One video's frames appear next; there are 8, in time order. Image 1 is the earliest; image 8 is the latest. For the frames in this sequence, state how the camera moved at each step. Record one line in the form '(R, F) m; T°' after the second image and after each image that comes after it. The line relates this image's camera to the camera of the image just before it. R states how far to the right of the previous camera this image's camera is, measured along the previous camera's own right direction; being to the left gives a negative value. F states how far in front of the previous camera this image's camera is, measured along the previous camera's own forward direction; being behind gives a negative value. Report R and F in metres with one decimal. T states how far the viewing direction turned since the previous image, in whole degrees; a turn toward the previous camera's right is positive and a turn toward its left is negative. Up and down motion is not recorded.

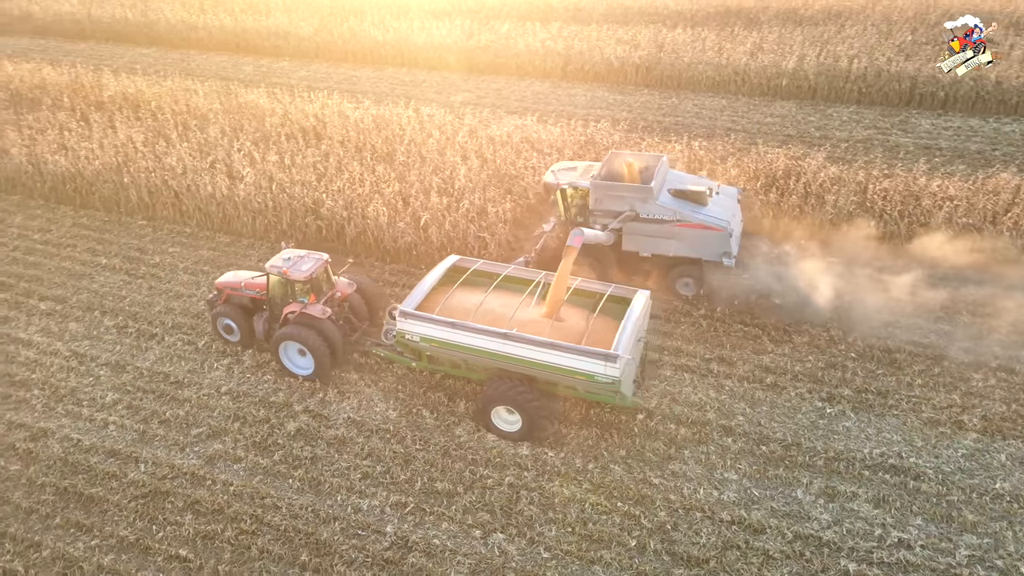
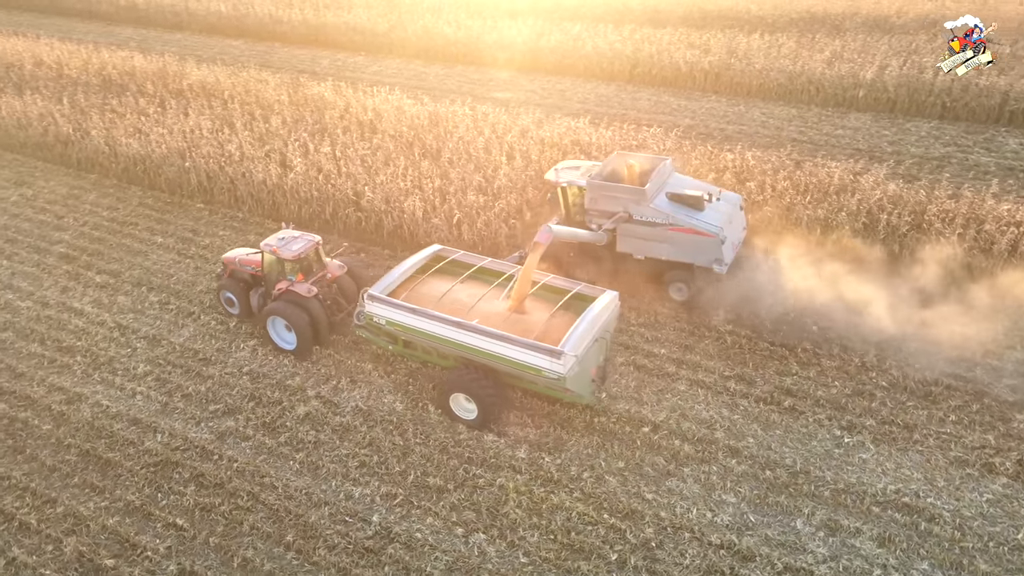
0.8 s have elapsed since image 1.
(+0.7, +0.1) m; -6°
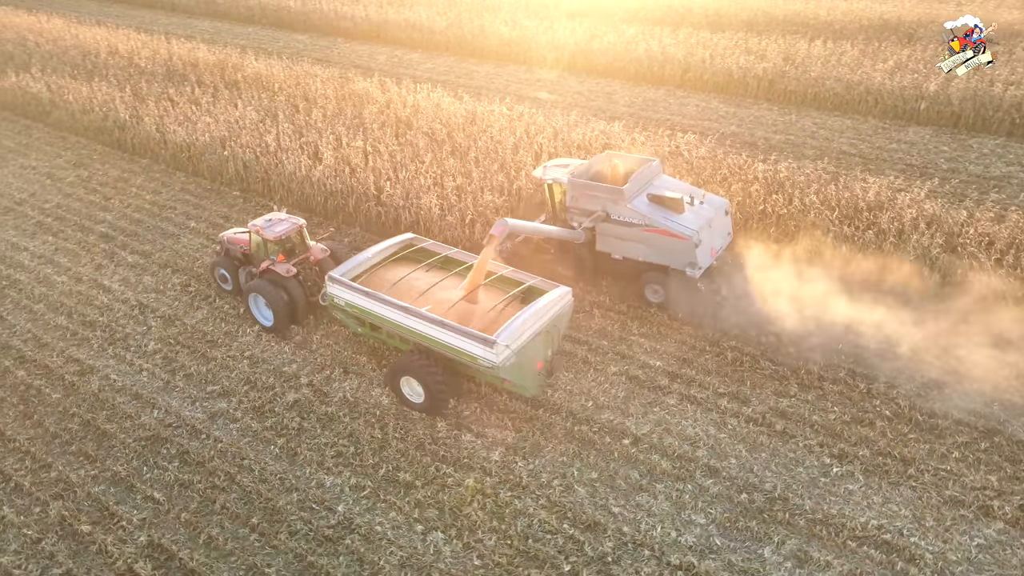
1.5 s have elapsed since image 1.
(+0.8, +0.1) m; -6°
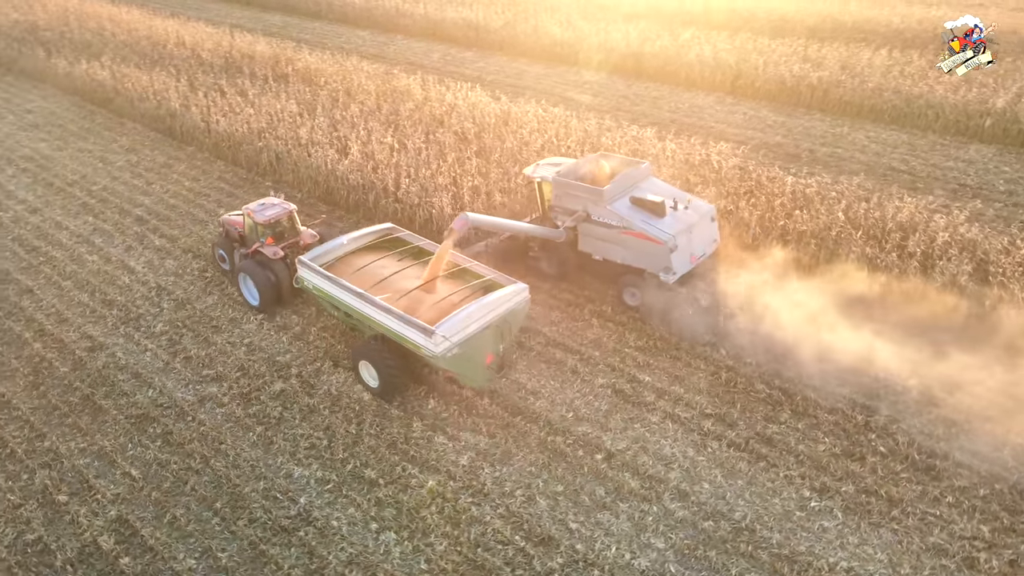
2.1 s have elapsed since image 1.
(+0.9, +0.1) m; -6°
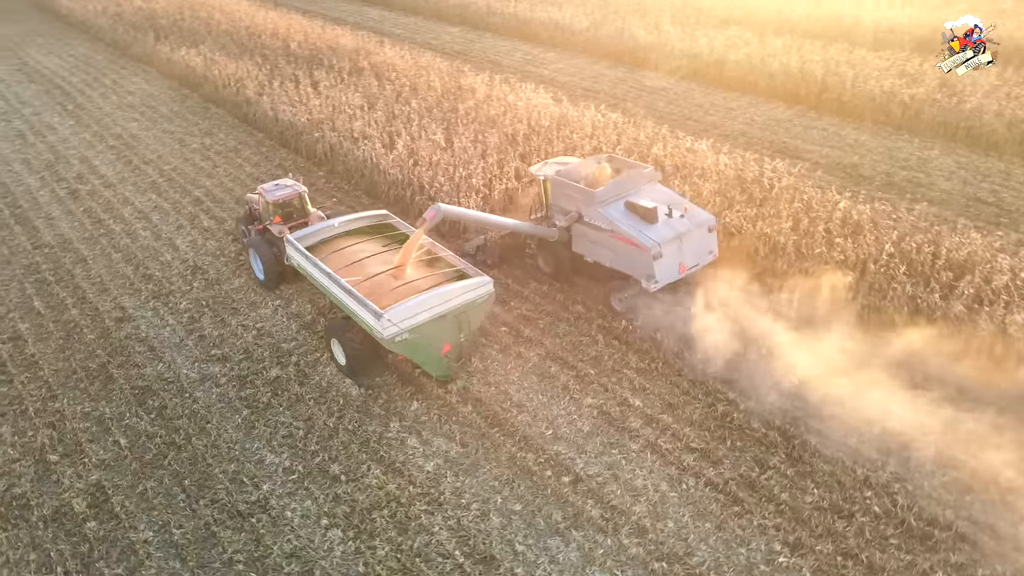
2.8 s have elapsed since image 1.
(+1.2, +0.2) m; -8°
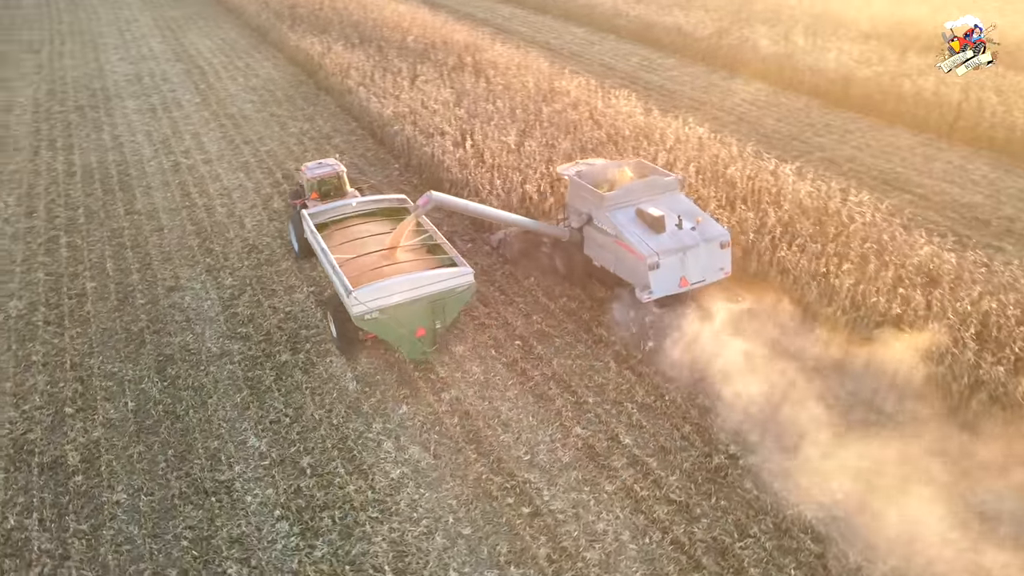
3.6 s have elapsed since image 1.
(+1.4, +0.4) m; -11°
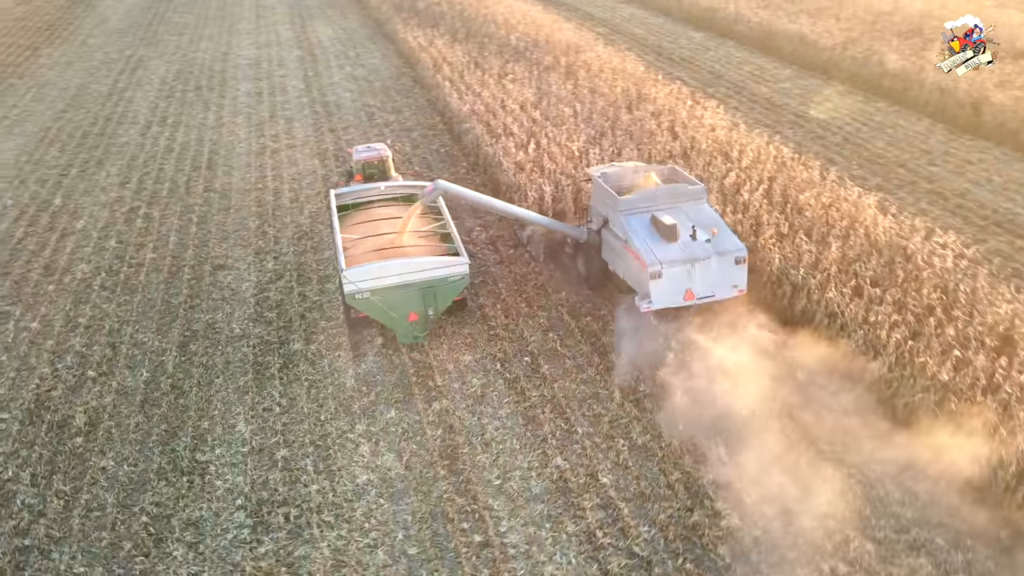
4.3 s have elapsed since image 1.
(+1.3, +0.4) m; -10°
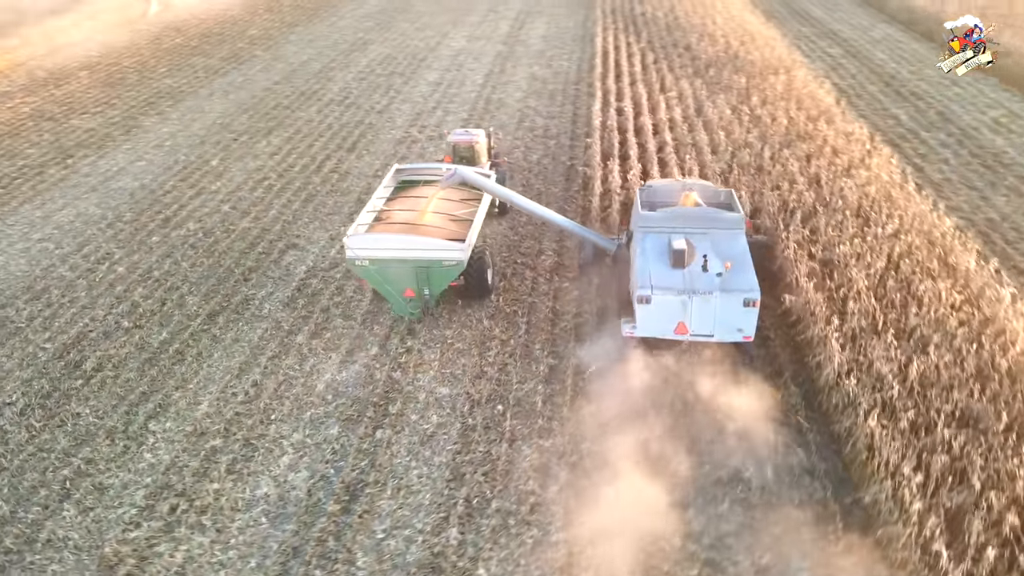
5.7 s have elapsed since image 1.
(+2.5, +1.3) m; -19°
